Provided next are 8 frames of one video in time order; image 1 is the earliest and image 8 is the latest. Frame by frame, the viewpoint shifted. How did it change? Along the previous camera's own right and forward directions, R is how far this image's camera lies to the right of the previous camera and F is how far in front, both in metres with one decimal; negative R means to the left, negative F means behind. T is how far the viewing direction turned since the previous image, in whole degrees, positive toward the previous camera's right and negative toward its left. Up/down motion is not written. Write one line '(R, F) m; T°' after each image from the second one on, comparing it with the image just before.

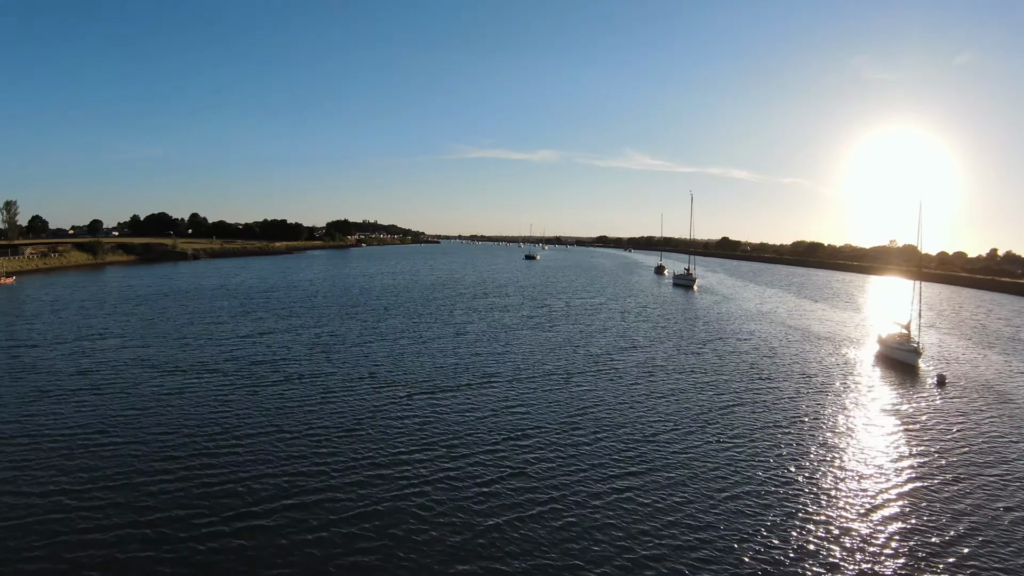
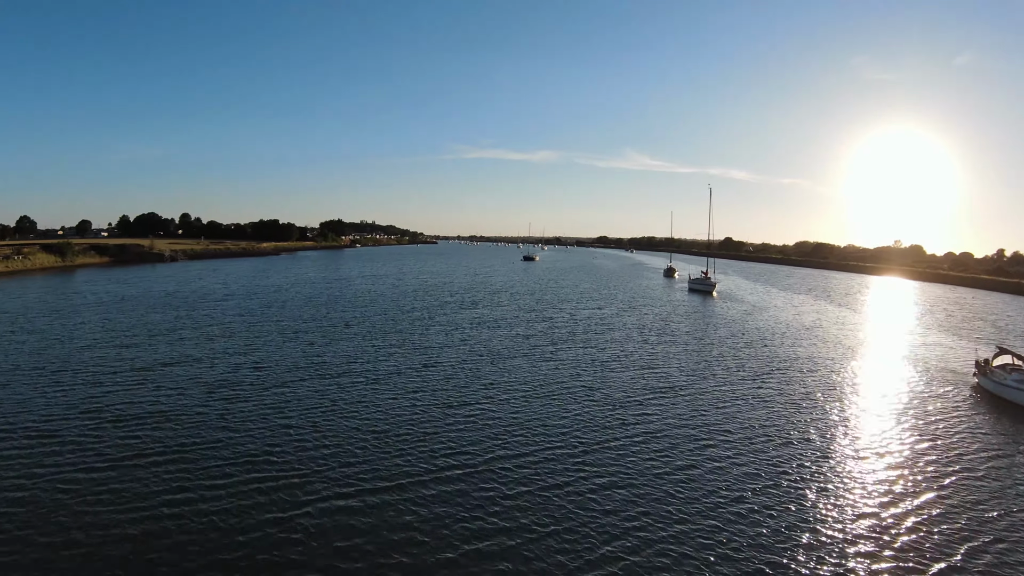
(+0.4, +7.1) m; 0°
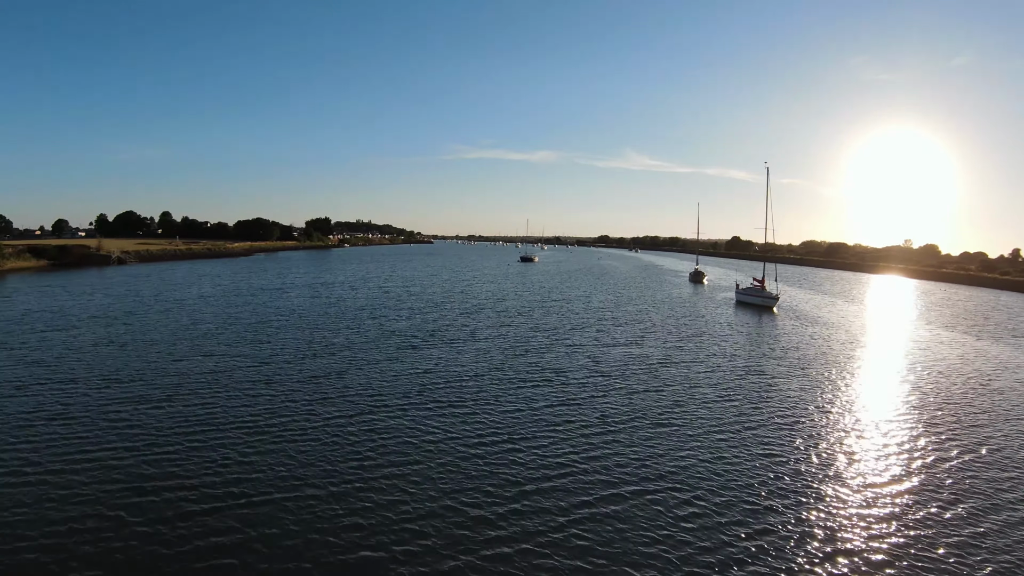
(+0.7, +13.6) m; 0°
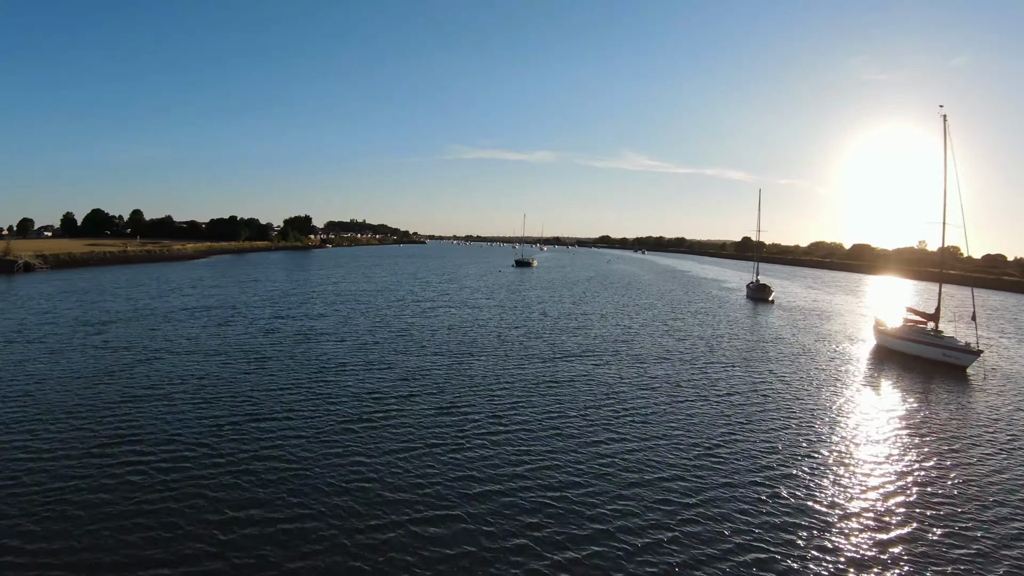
(+0.8, +17.2) m; 0°
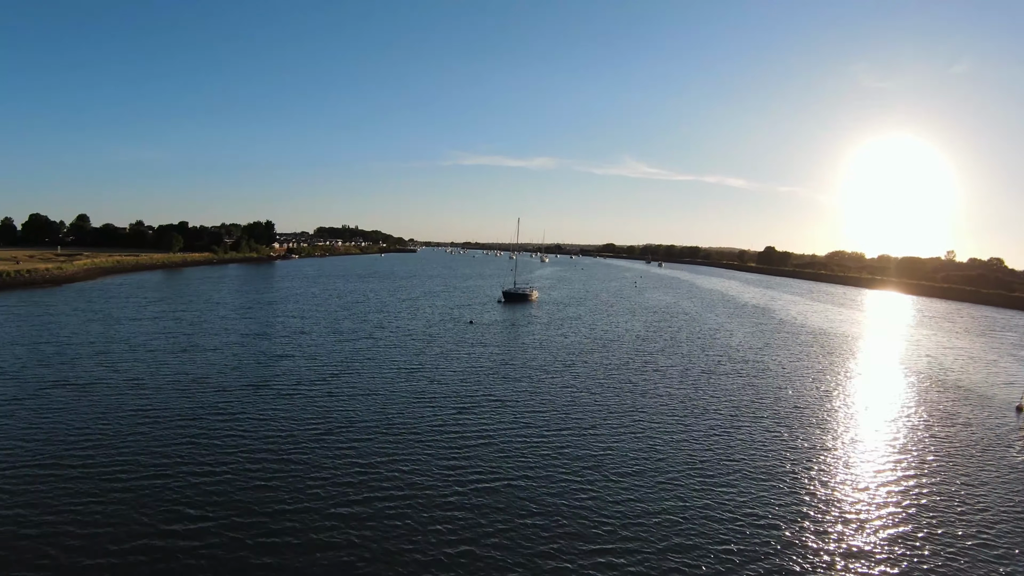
(+1.1, +25.3) m; 0°
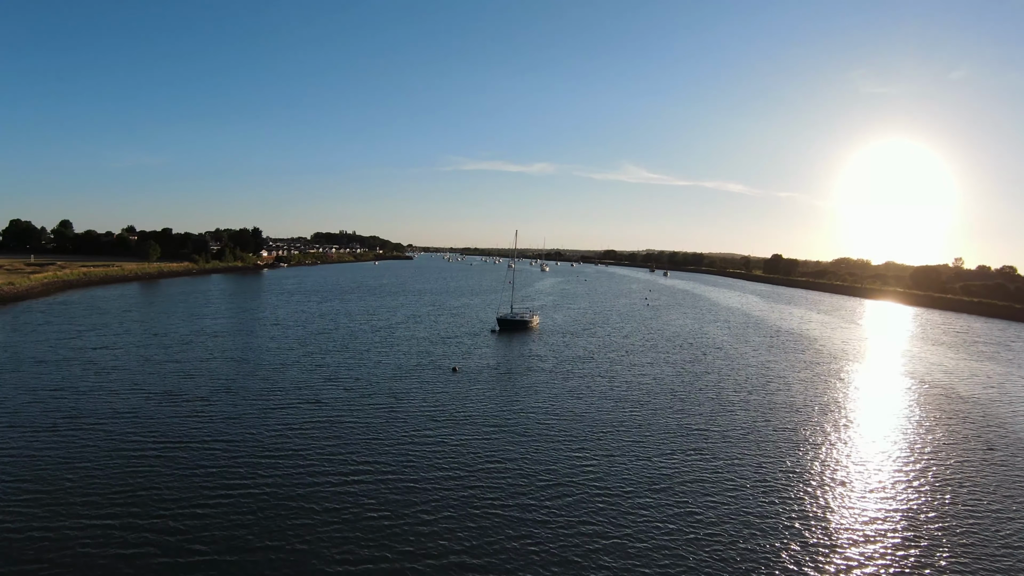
(+0.2, +6.4) m; 0°
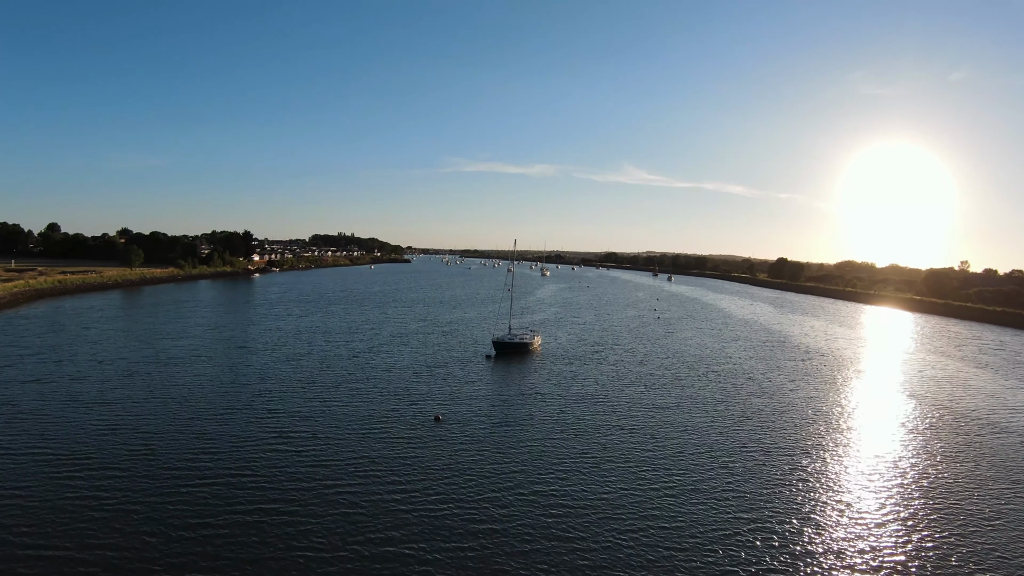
(+0.1, +4.3) m; 0°
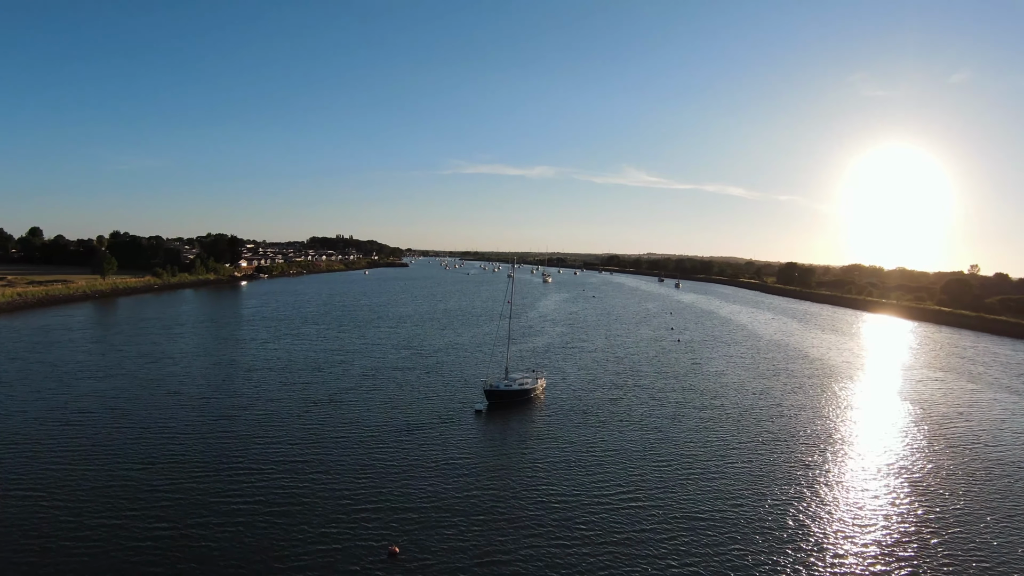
(+0.1, +6.4) m; 0°
